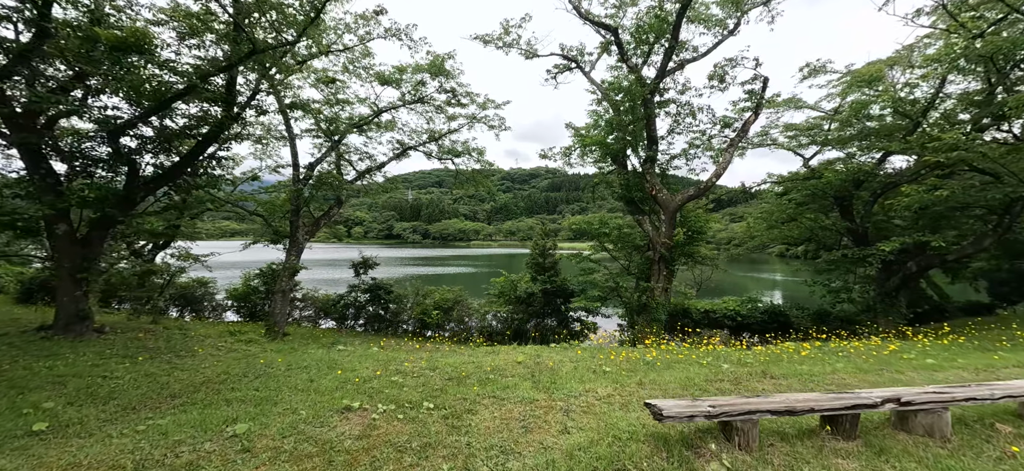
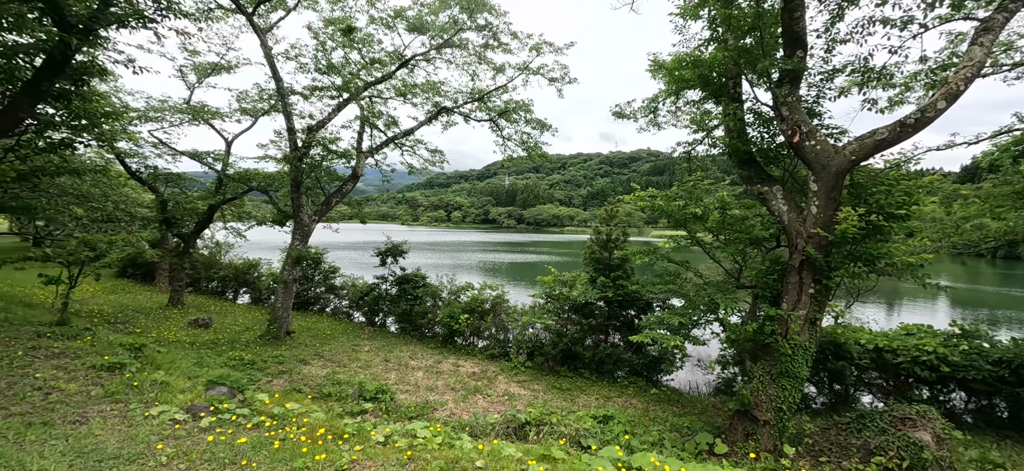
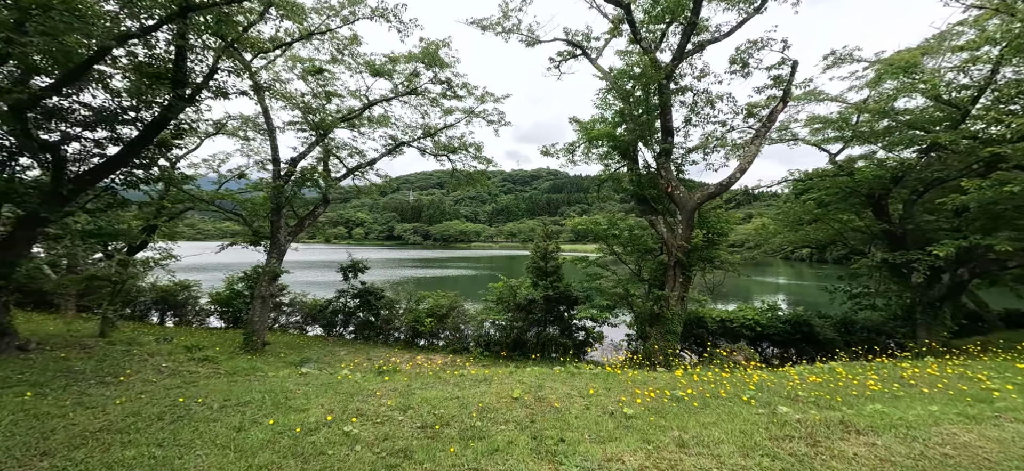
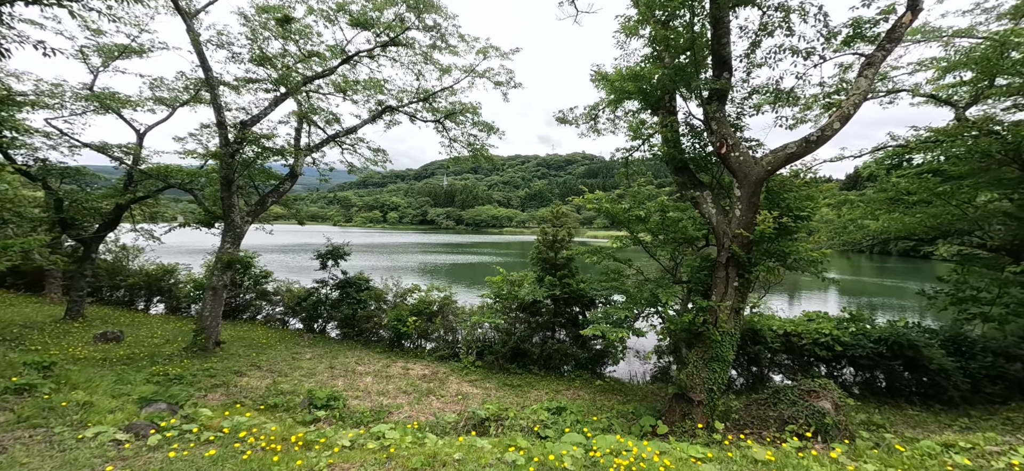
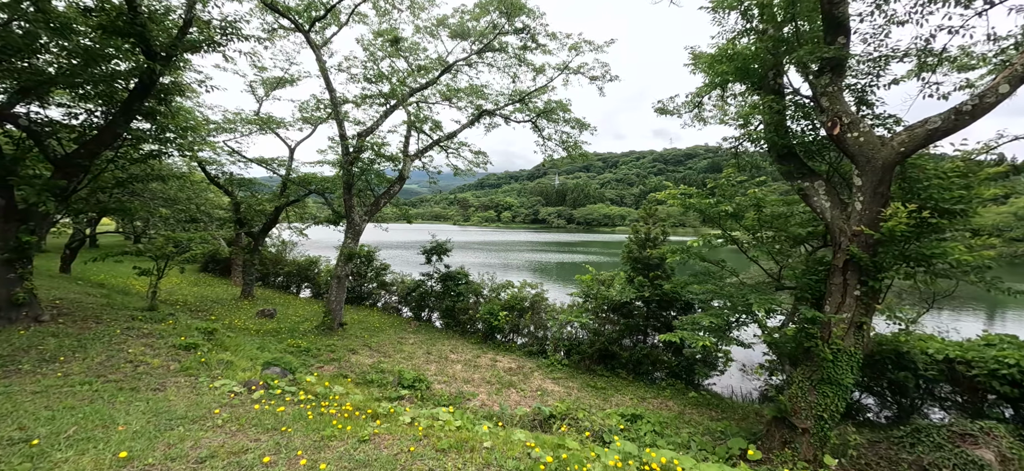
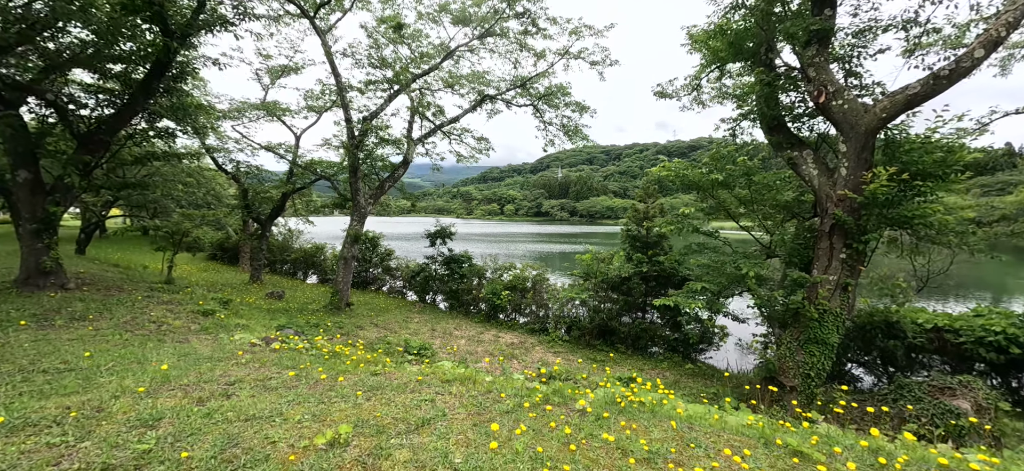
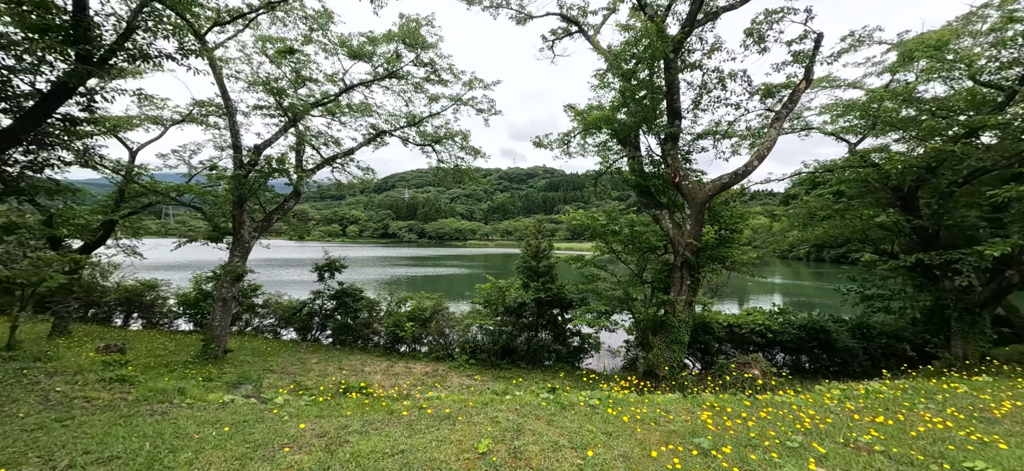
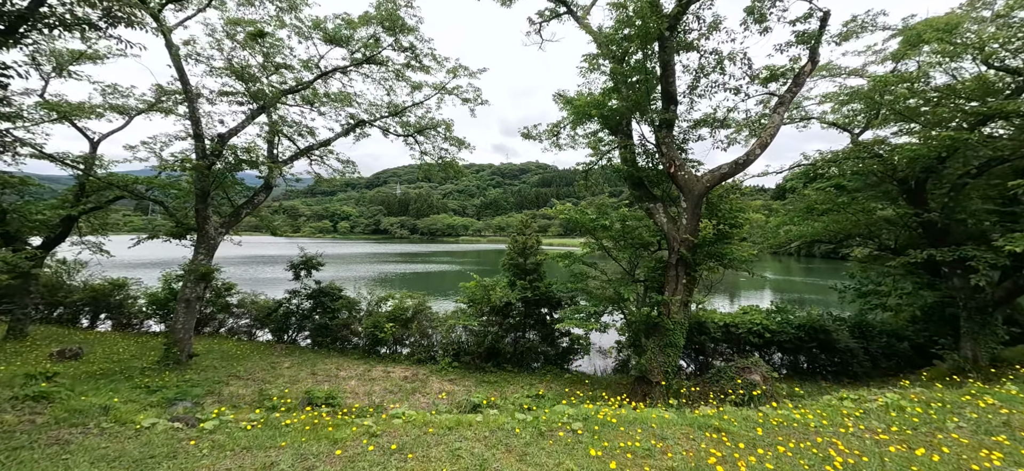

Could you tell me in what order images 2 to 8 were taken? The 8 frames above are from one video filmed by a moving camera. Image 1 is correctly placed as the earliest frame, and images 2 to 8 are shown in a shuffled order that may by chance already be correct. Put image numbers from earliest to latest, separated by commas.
3, 7, 8, 4, 2, 5, 6
